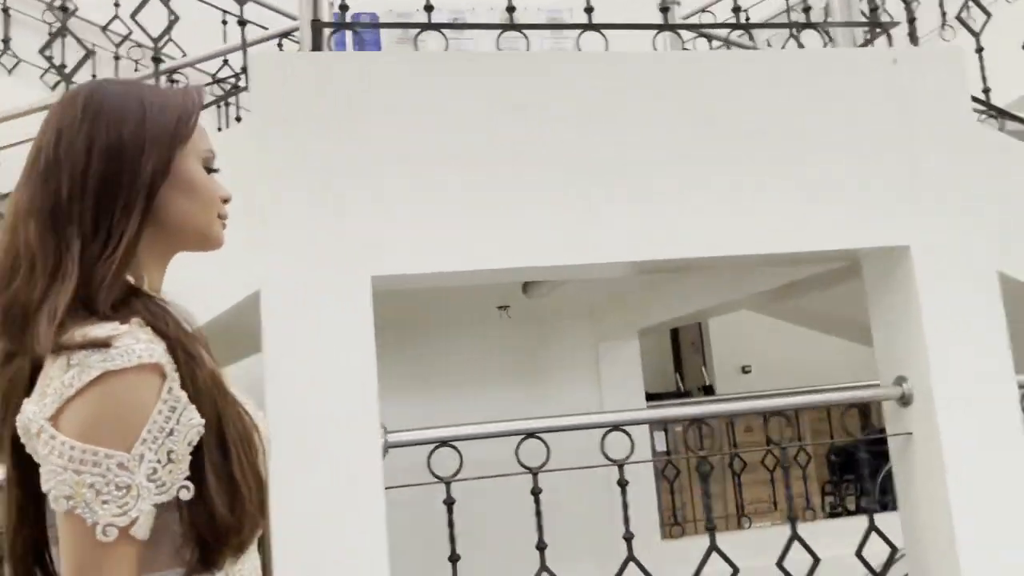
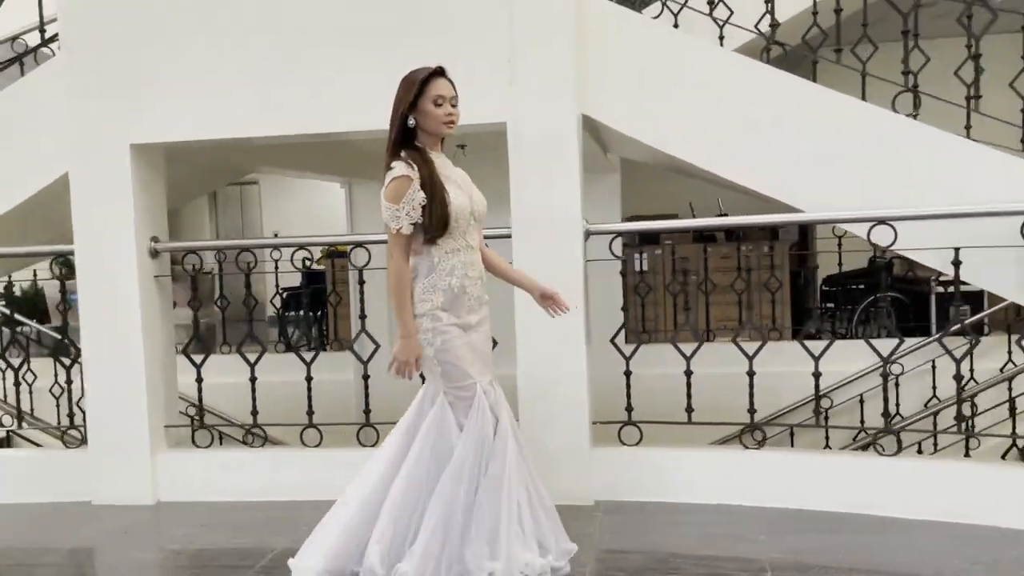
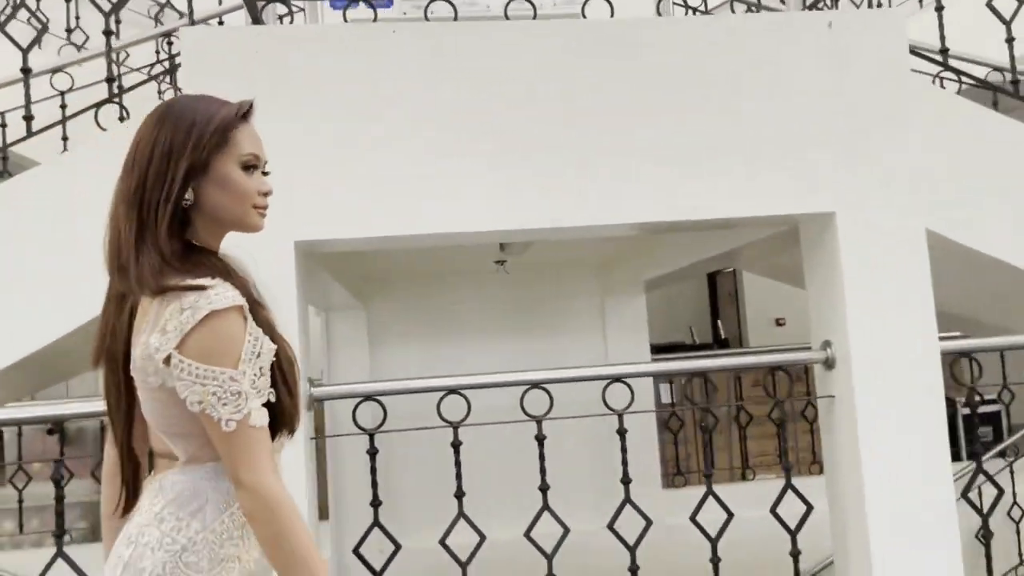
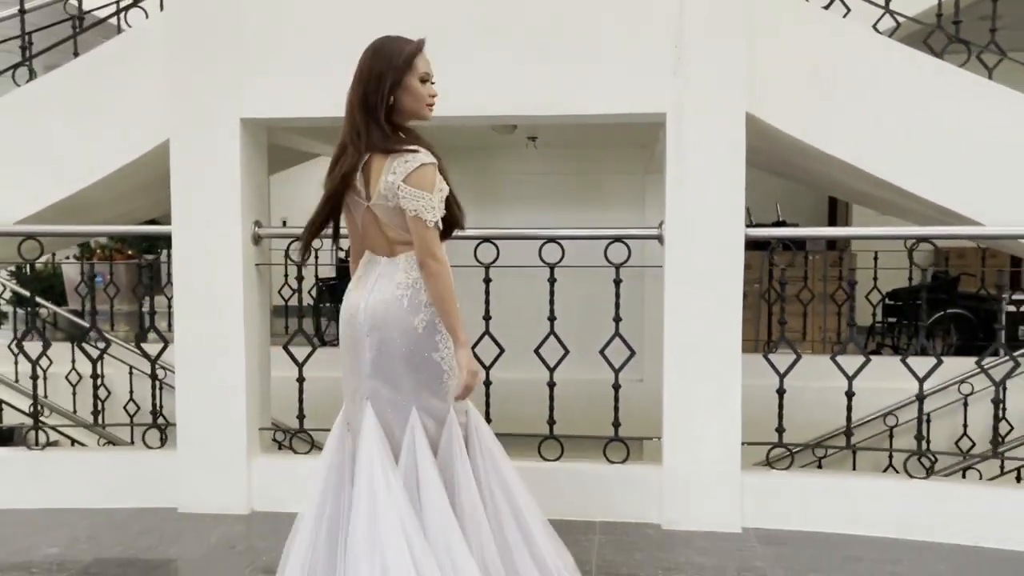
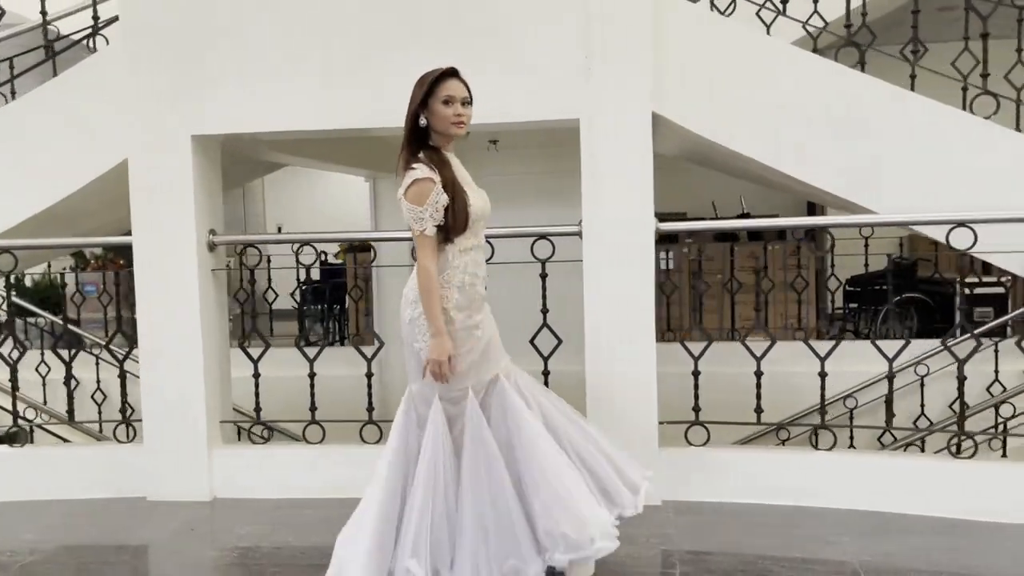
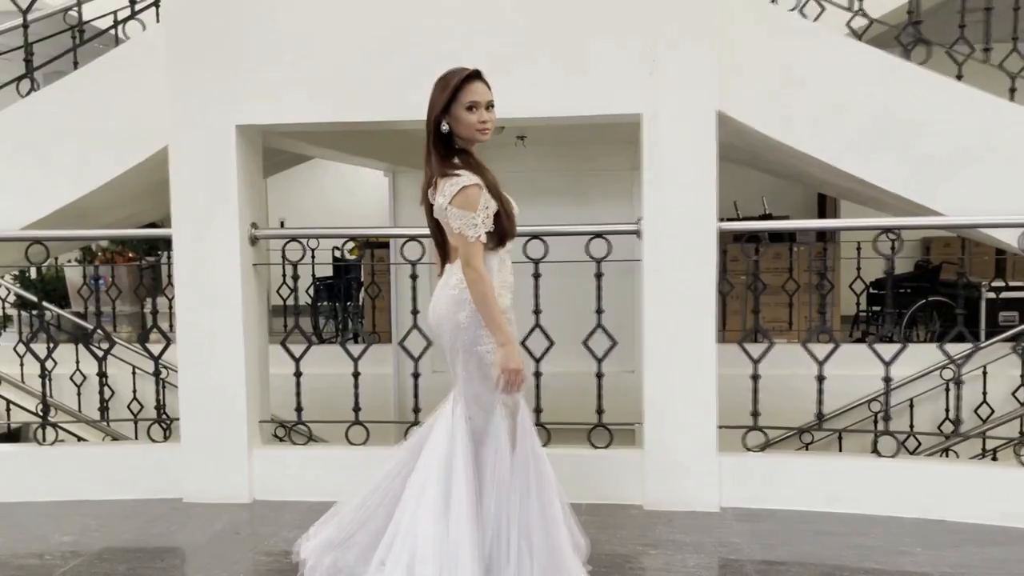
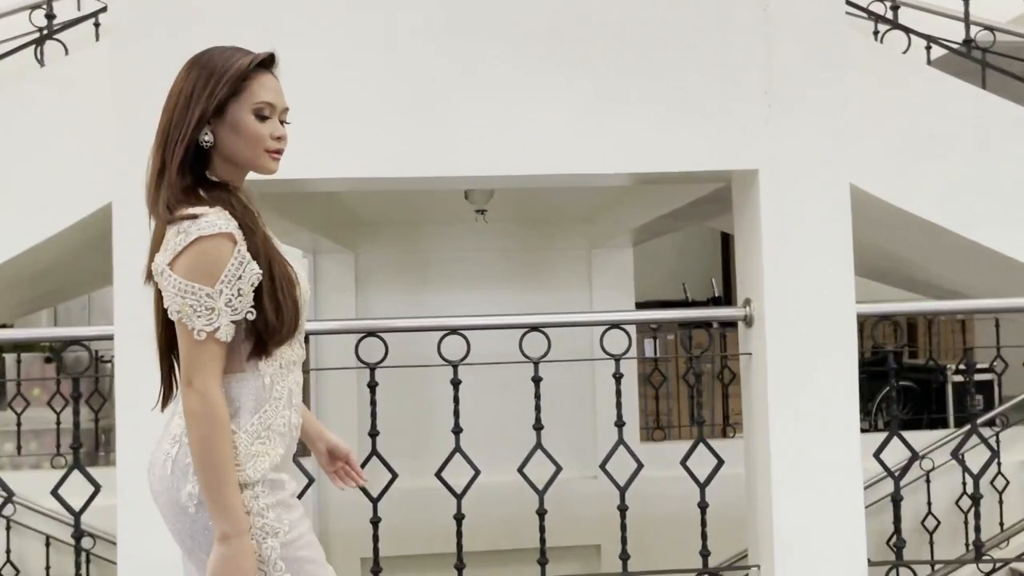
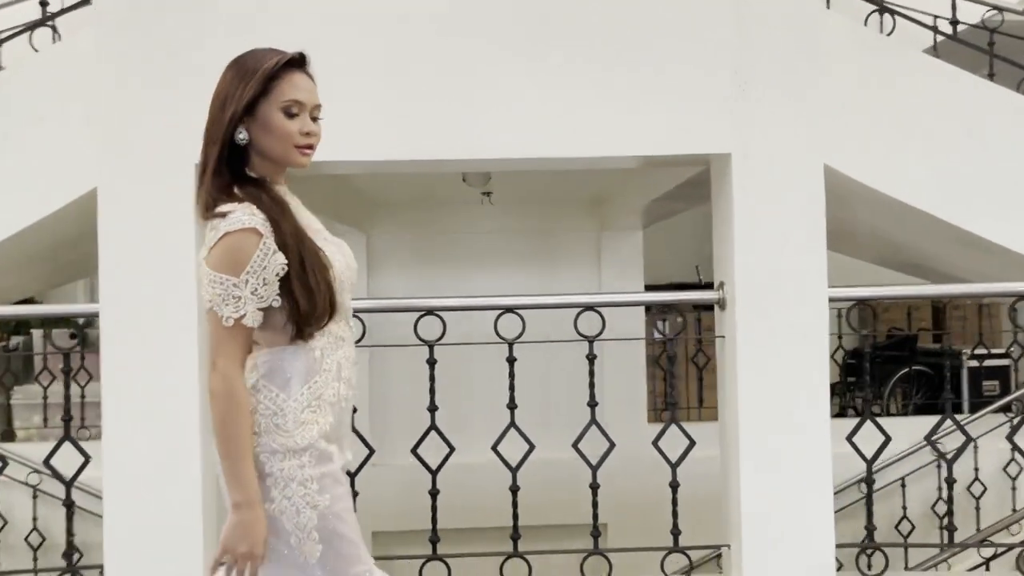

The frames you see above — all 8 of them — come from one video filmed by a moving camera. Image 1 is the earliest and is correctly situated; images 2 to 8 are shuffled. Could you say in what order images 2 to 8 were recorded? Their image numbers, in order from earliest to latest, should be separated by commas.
3, 7, 8, 4, 6, 5, 2
